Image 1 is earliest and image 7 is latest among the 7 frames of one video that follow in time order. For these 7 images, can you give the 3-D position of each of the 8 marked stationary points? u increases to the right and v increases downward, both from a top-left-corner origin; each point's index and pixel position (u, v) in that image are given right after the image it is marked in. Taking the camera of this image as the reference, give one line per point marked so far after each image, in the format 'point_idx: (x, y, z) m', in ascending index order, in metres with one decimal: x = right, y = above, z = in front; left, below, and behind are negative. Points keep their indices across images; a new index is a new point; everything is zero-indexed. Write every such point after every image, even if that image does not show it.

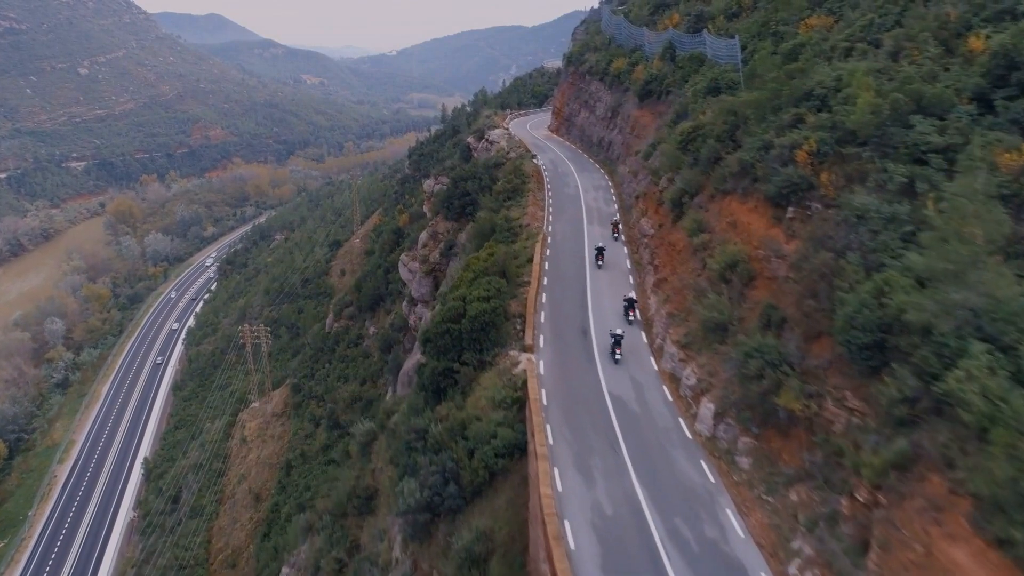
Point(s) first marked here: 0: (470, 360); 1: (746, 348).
0: (-0.7, -1.3, +12.6) m
1: (+3.3, -0.9, +10.0) m
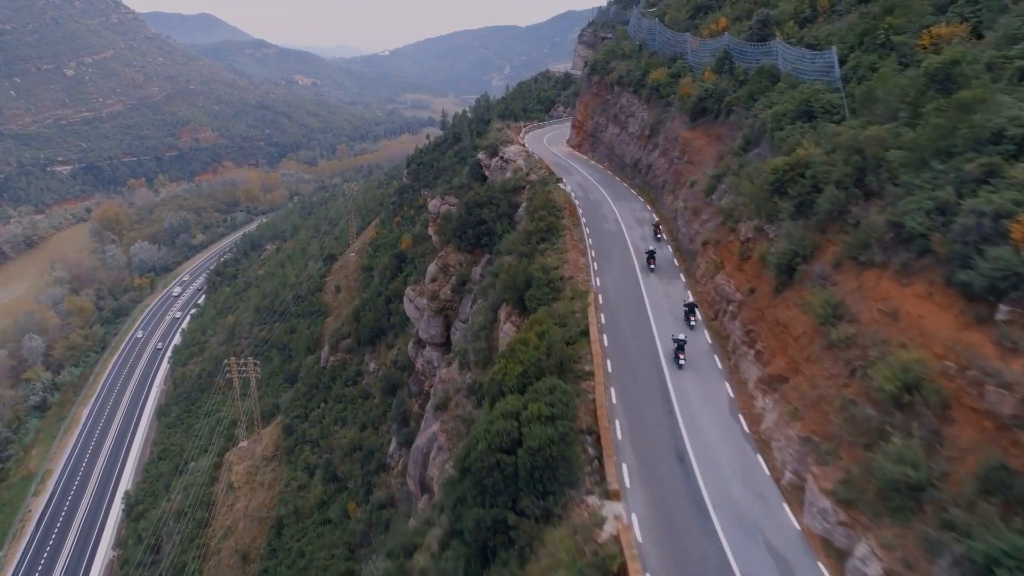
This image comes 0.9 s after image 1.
0: (+0.2, -2.8, +9.0) m
1: (+4.3, -2.4, +6.4) m
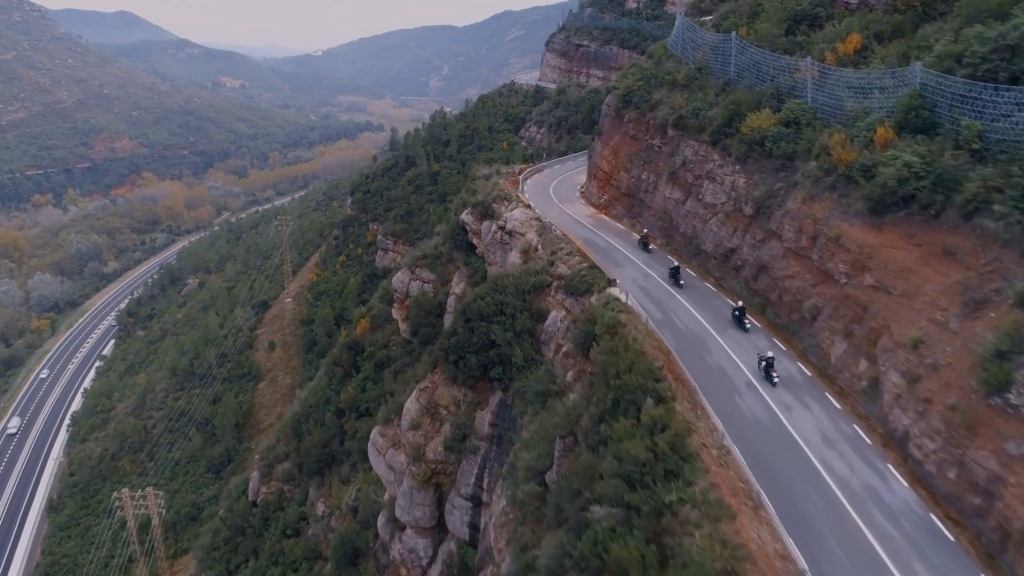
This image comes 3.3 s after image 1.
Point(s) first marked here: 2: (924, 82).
0: (+2.4, -6.5, +0.2) m
1: (+6.6, -6.0, -2.1) m
2: (+7.4, +3.7, +12.6) m
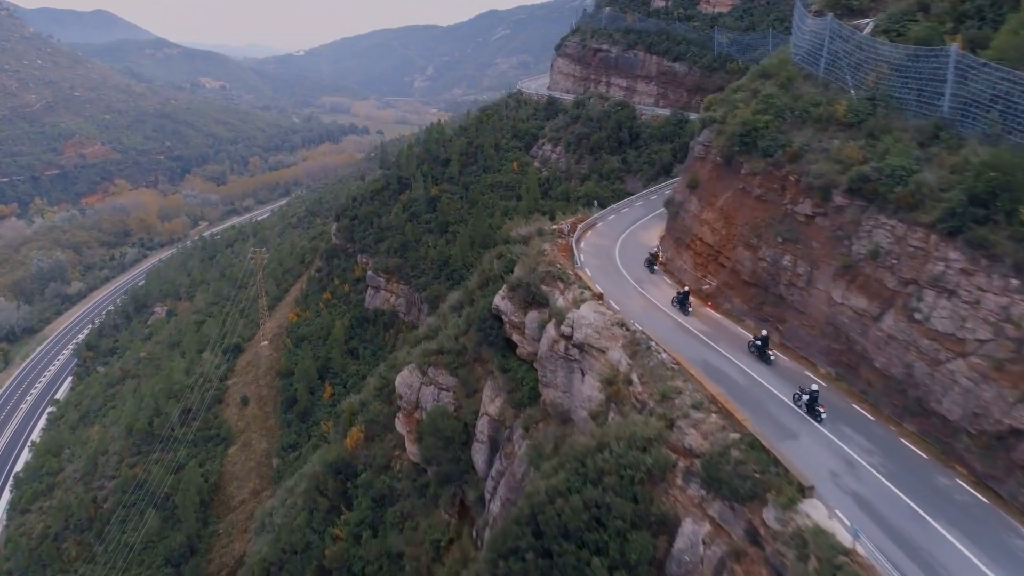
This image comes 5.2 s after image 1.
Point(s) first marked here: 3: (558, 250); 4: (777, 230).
0: (+4.3, -9.3, -6.9) m
1: (+8.6, -8.7, -9.0) m
2: (+9.0, +0.9, +5.6) m
3: (+1.2, +1.0, +18.2) m
4: (+5.2, +1.1, +13.7) m
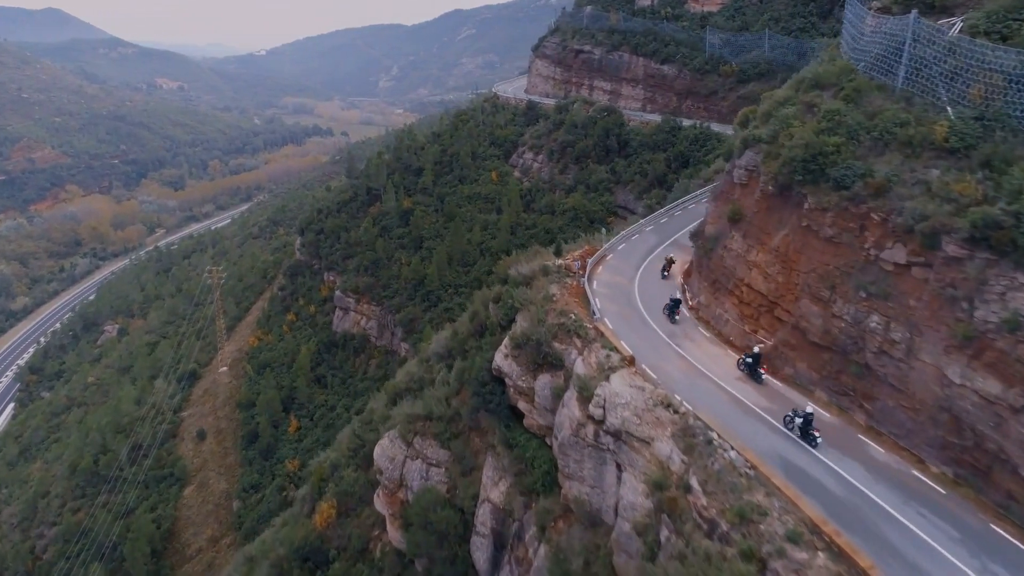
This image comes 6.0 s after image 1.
0: (+5.6, -10.4, -9.8) m
1: (+10.0, -9.7, -11.7) m
2: (+9.6, -0.1, +3.0) m
3: (+1.2, -0.1, +15.2) m
4: (+5.5, +0.1, +10.9) m
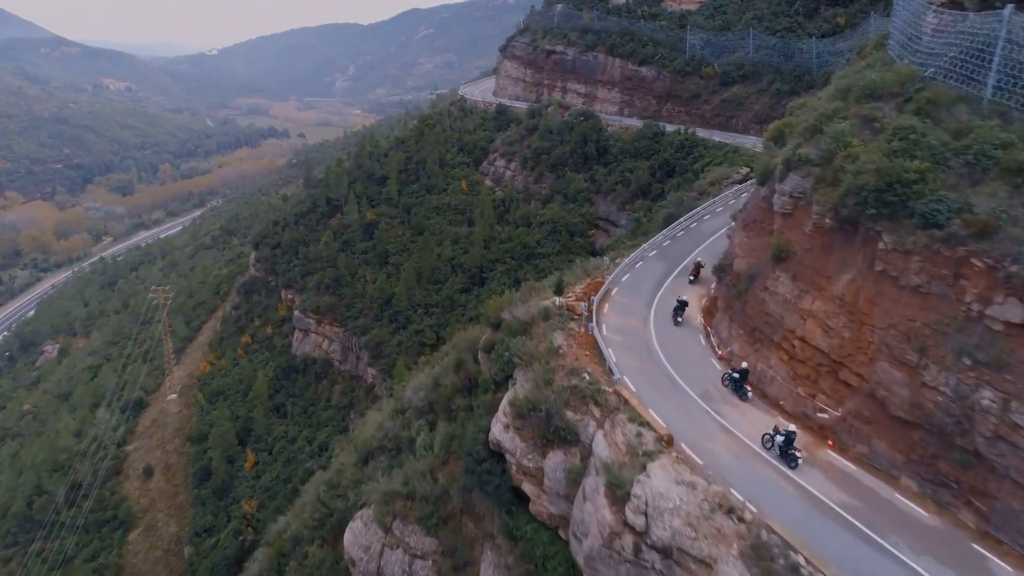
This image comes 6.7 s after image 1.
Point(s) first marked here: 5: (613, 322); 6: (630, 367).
0: (+7.1, -11.2, -12.0) m
1: (+11.6, -10.5, -13.7) m
2: (+10.2, -0.8, +0.9) m
3: (+1.2, -1.0, +12.7) m
4: (+5.6, -0.7, +8.6) m
5: (+2.0, -0.7, +14.0) m
6: (+2.0, -1.4, +12.3) m
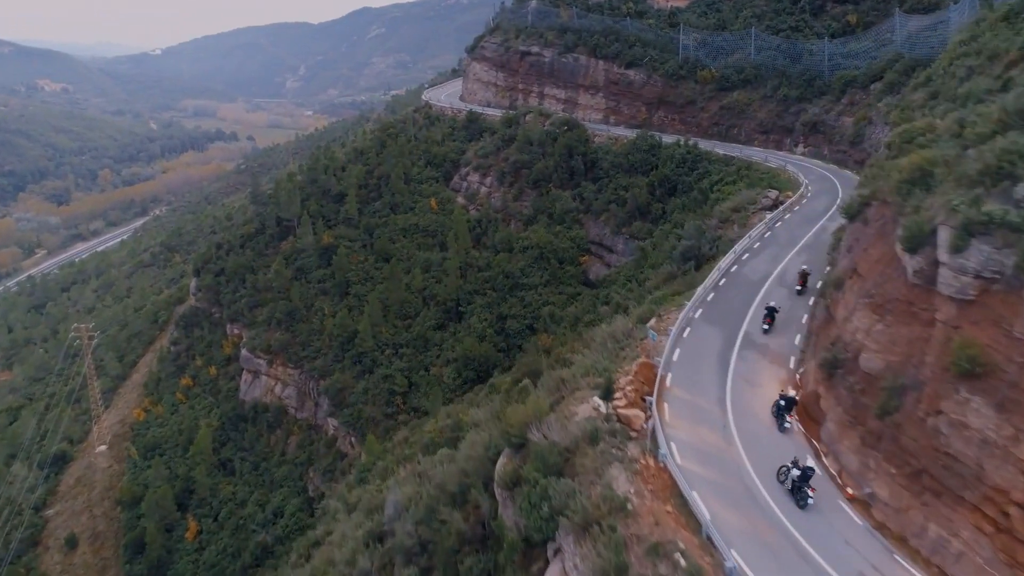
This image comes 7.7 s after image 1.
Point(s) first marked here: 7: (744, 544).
0: (+9.3, -12.5, -15.7) m
1: (+13.8, -11.7, -17.1) m
2: (+11.4, -2.1, -2.6) m
3: (+1.7, -2.5, +8.6) m
4: (+6.4, -2.1, +4.8) m
5: (+2.4, -2.1, +9.9) m
6: (+2.6, -2.8, +8.3) m
7: (+2.6, -2.9, +8.0) m
